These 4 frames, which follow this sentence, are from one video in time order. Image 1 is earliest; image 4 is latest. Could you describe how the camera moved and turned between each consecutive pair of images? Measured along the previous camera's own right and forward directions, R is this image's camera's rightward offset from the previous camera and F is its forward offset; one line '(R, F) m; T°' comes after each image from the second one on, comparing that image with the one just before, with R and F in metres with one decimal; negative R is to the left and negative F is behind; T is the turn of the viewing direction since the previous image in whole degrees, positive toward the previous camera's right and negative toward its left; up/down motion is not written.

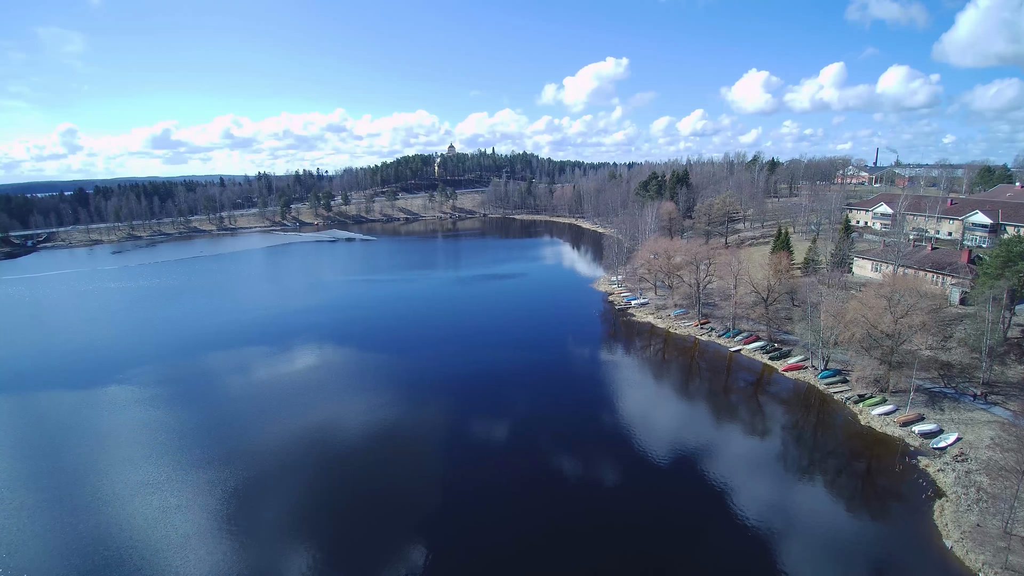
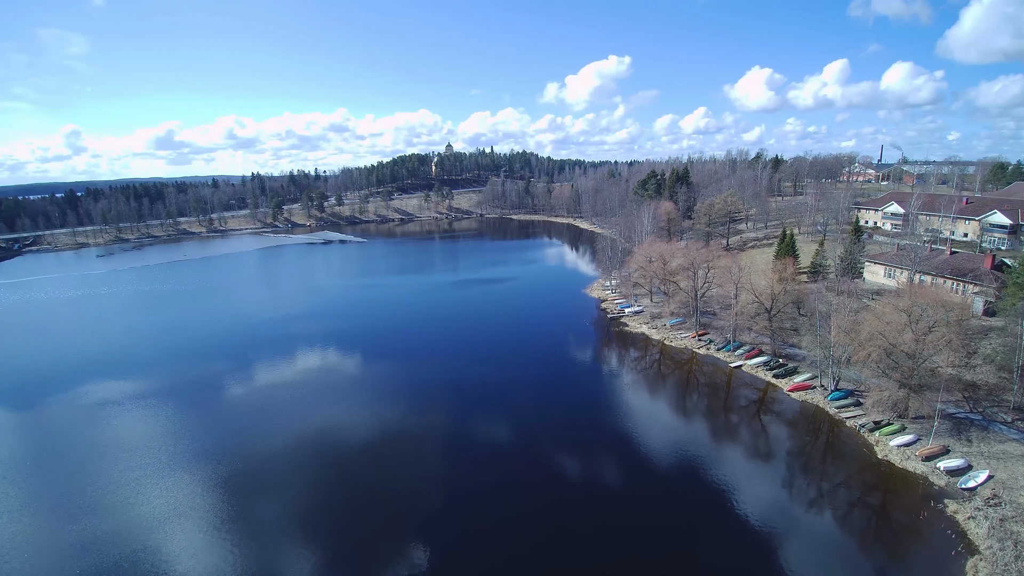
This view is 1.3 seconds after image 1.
(+1.3, +2.4) m; 0°
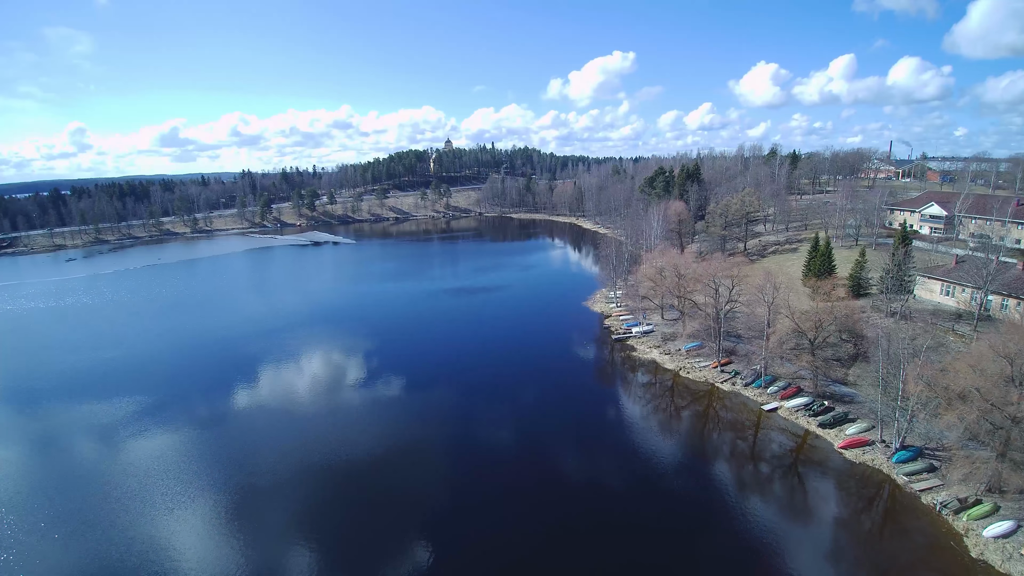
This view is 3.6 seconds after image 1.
(+0.9, +4.7) m; 0°
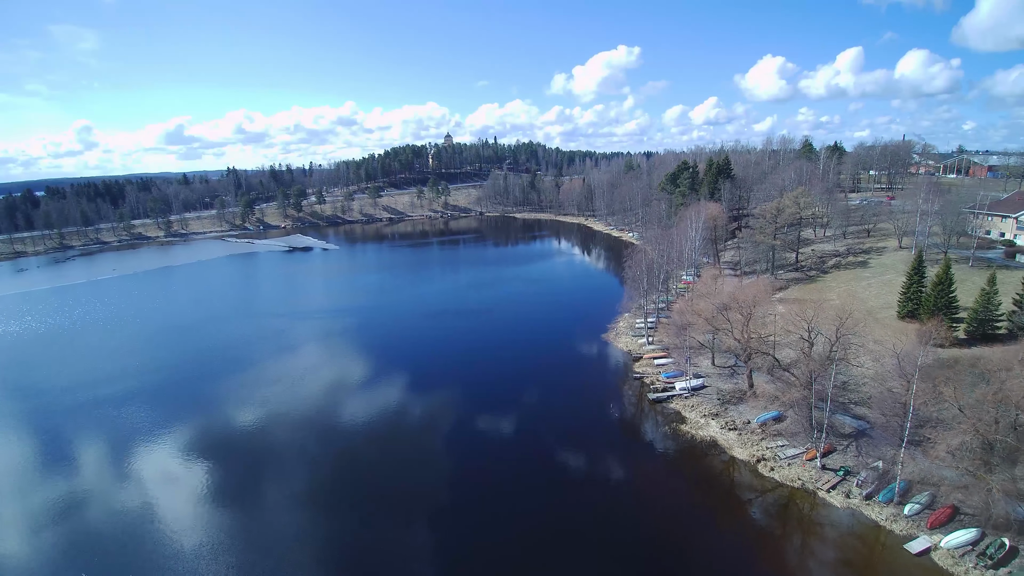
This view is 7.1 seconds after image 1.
(+0.3, +7.8) m; -1°
